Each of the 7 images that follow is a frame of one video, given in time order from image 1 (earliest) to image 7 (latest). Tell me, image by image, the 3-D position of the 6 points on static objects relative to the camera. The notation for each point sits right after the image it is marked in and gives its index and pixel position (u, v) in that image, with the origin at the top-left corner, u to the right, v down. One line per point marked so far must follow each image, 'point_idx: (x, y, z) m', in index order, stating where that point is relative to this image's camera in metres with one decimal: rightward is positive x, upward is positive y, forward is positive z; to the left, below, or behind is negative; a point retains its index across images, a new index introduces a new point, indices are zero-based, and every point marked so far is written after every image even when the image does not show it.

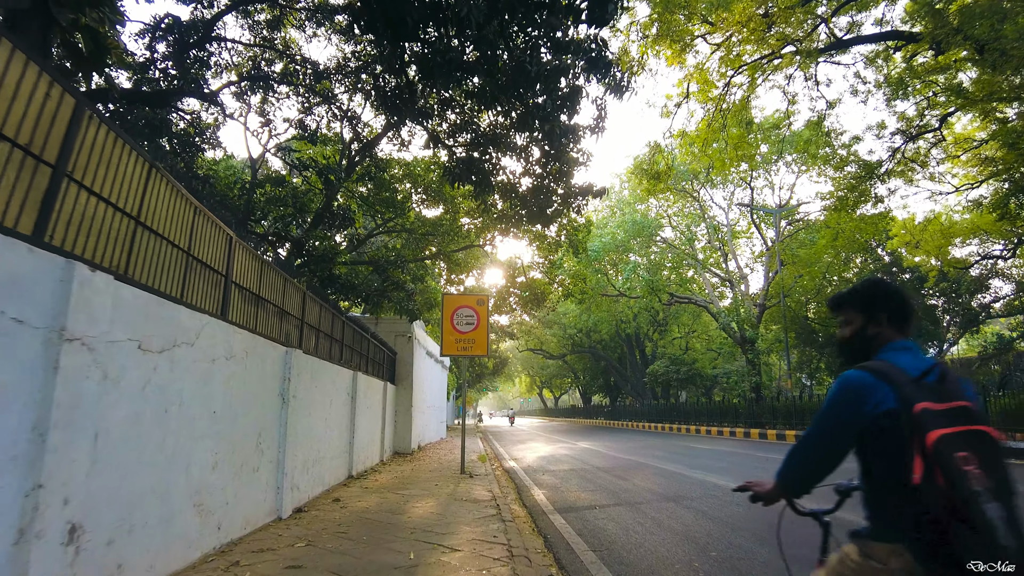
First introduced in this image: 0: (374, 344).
0: (-2.5, -1.1, +11.9) m
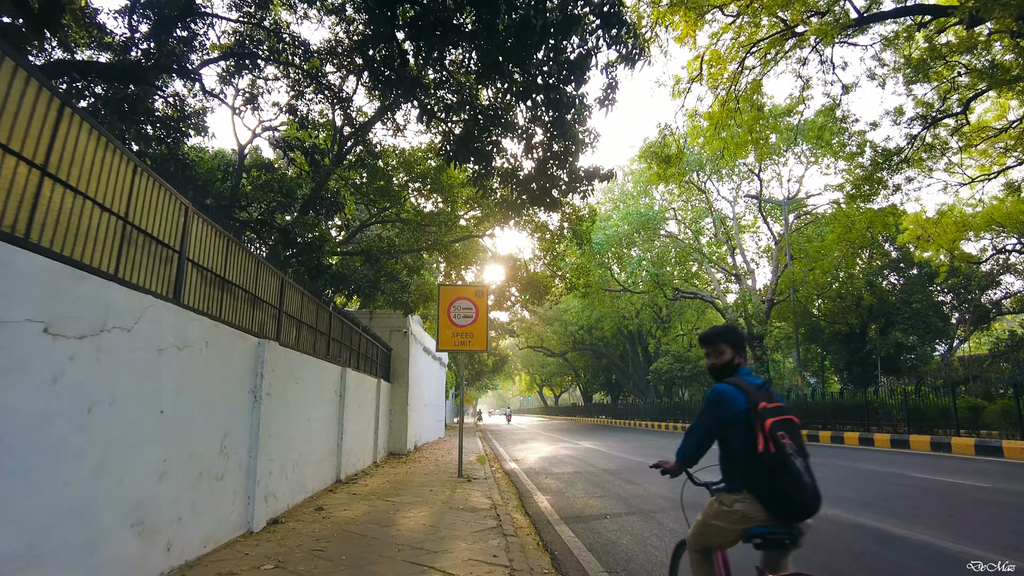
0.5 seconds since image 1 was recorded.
0: (-2.5, -0.9, +11.3) m
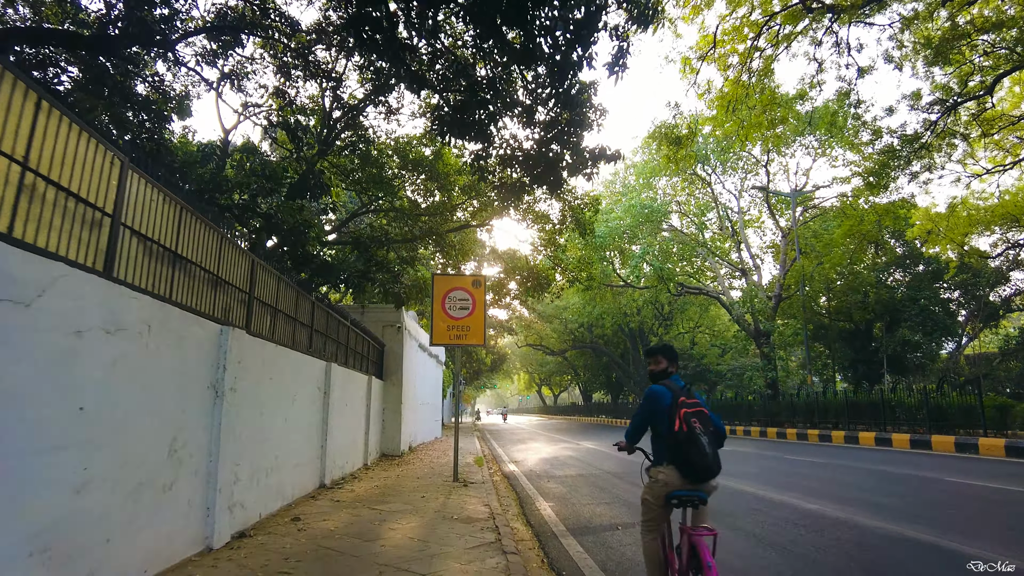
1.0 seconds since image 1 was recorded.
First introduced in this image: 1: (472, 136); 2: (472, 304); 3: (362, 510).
0: (-2.5, -0.8, +10.6) m
1: (-0.5, +2.0, +8.3) m
2: (-0.5, -0.2, +8.6) m
3: (-1.4, -2.0, +5.9) m
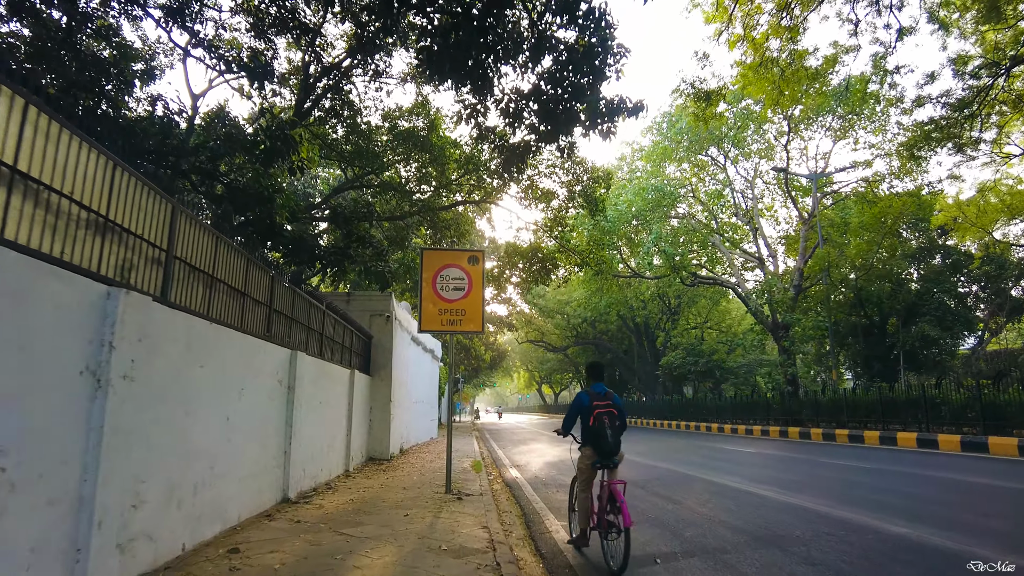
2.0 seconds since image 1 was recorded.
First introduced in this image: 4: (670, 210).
0: (-2.5, -0.5, +9.4) m
1: (-0.4, +2.3, +7.0) m
2: (-0.5, 0.0, +7.3) m
3: (-1.3, -1.8, +4.6) m
4: (+4.7, +2.3, +19.3) m
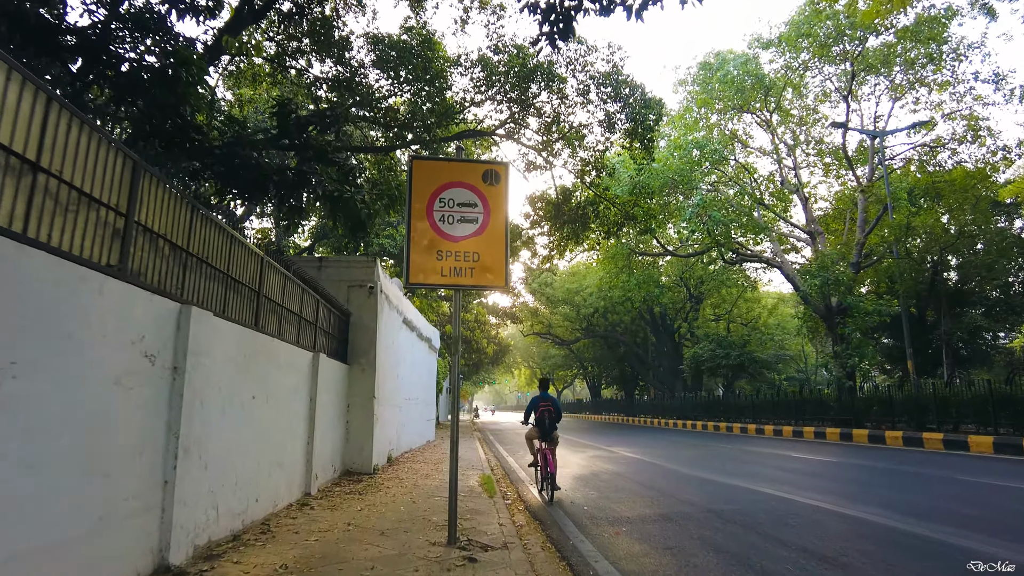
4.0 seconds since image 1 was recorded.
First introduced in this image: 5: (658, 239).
0: (-2.2, 0.0, +6.8) m
1: (-0.2, +2.7, +4.4) m
2: (-0.2, +0.5, +4.7) m
3: (-1.0, -1.3, +2.0) m
4: (+4.9, +2.8, +16.7) m
5: (+4.1, +1.3, +18.8) m
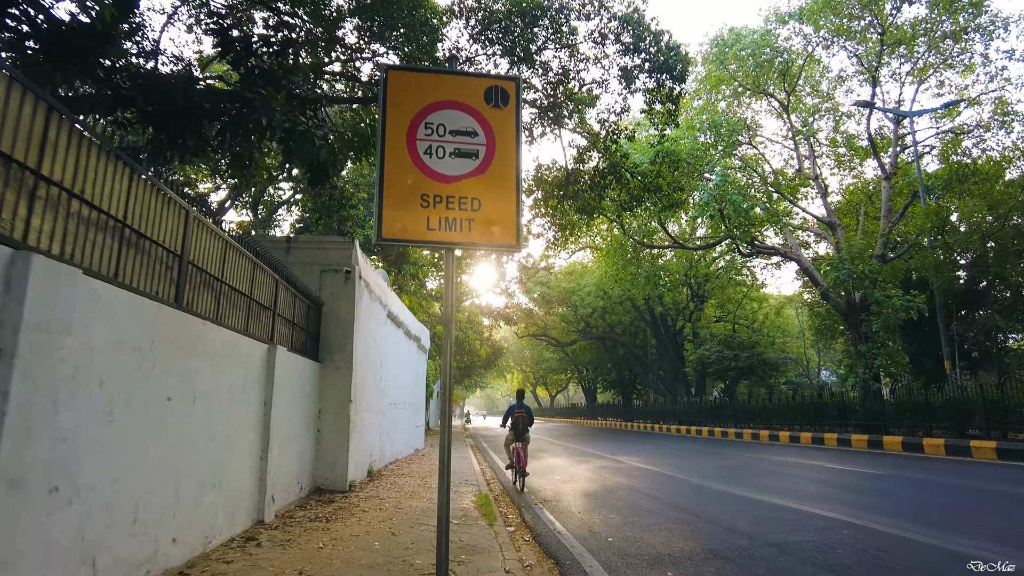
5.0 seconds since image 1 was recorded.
0: (-2.2, +0.2, +5.5) m
1: (-0.1, +3.0, +3.2) m
2: (-0.1, +0.7, +3.5) m
3: (-0.9, -1.0, +0.8) m
4: (+4.8, +2.9, +15.5) m
5: (+4.0, +1.4, +17.6) m
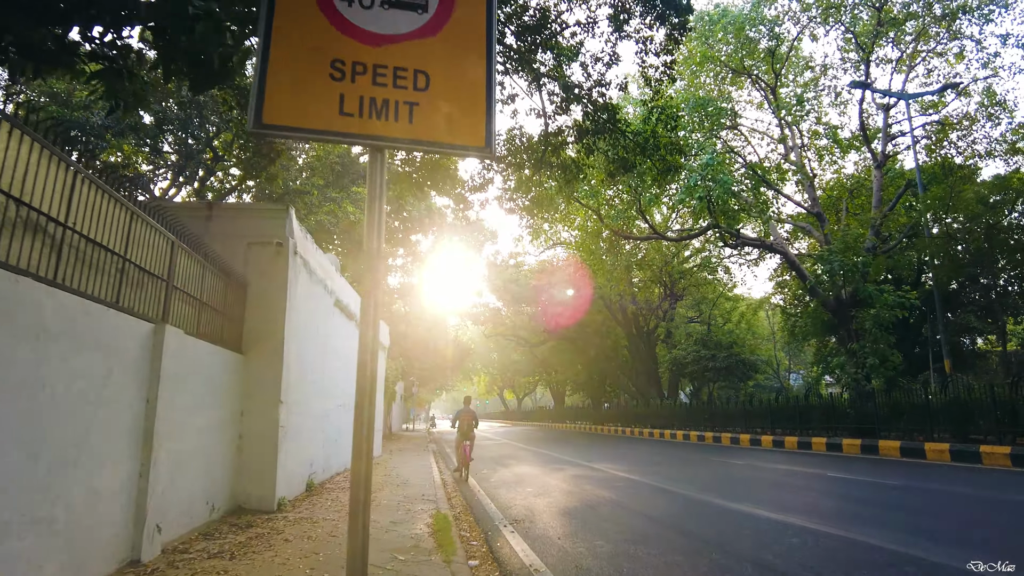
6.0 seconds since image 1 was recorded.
0: (-2.4, +0.4, +4.2) m
1: (-0.2, +3.2, +2.0) m
2: (-0.3, +1.0, +2.3) m
3: (-0.9, -0.8, -0.5) m
4: (+4.1, +3.1, +14.6) m
5: (+3.2, +1.5, +16.6) m
